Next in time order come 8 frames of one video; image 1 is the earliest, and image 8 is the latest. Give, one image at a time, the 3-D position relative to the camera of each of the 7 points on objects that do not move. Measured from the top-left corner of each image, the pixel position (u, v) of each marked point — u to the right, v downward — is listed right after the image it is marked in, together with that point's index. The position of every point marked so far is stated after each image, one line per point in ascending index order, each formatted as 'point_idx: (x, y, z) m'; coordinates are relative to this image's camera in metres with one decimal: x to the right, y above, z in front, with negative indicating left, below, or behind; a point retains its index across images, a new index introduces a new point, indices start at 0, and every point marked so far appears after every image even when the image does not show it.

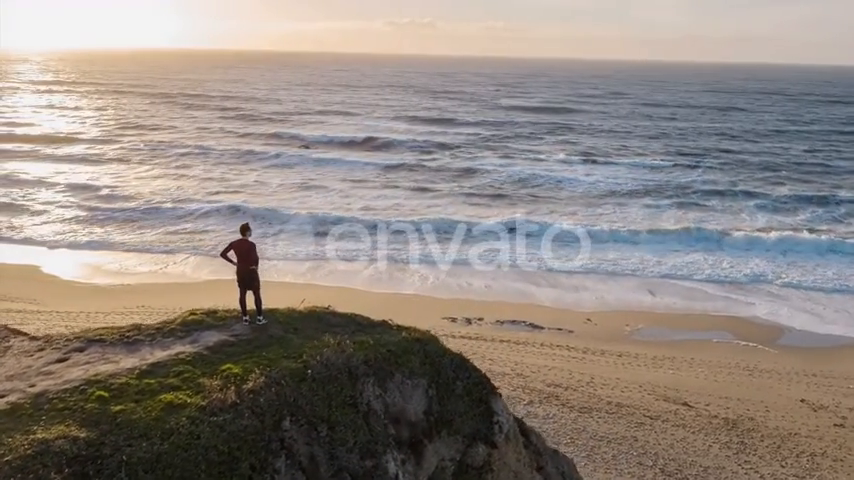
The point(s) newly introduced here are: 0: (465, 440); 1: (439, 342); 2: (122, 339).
0: (+0.4, -1.7, +6.3) m
1: (+0.1, -1.0, +7.0) m
2: (-2.5, -0.8, +5.9) m
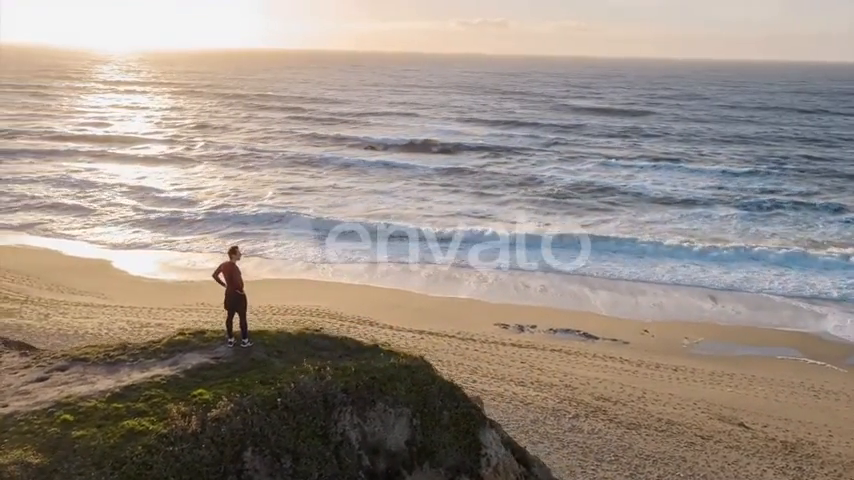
0: (+0.2, -1.9, +6.2) m
1: (0.0, -1.2, +6.8) m
2: (-2.6, -1.0, +6.0) m
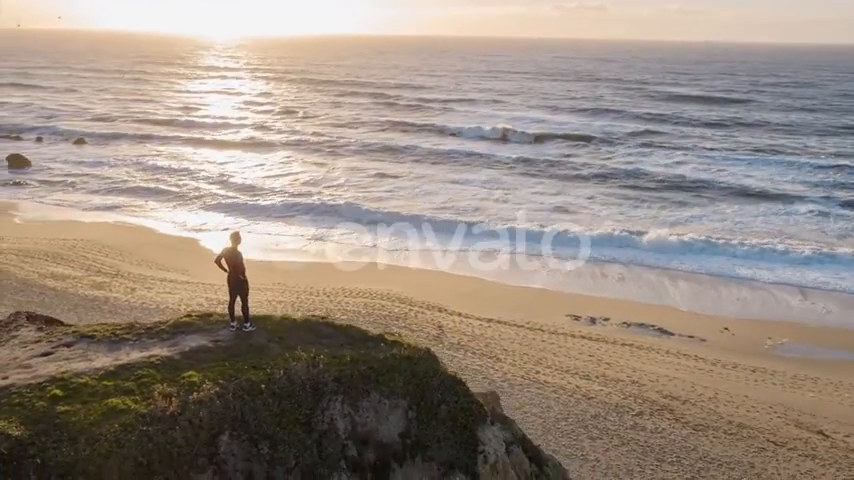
0: (+0.1, -1.9, +6.1) m
1: (+0.1, -1.1, +6.7) m
2: (-2.7, -0.8, +6.2) m
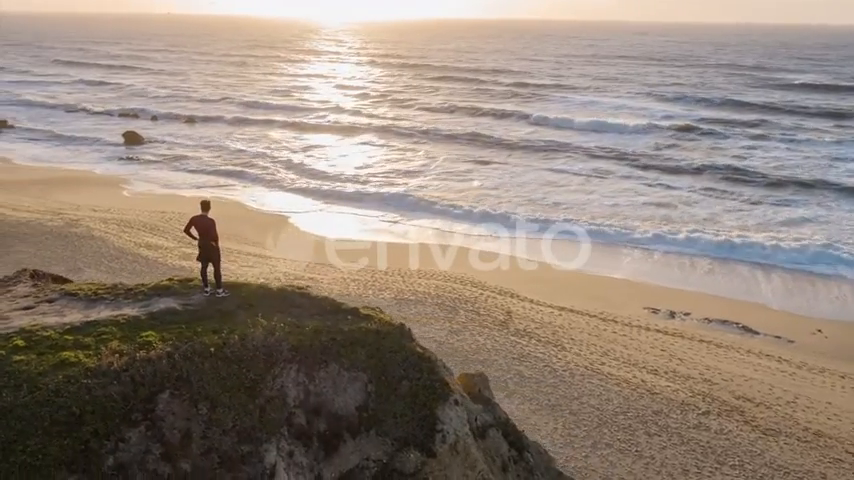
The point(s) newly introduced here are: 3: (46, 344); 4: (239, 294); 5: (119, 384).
0: (-0.3, -1.7, +6.0) m
1: (-0.2, -0.9, +6.7) m
2: (-3.0, -0.5, +6.5) m
3: (-2.9, -0.8, +5.5) m
4: (-1.7, -0.5, +6.7) m
5: (-2.2, -1.0, +5.2) m
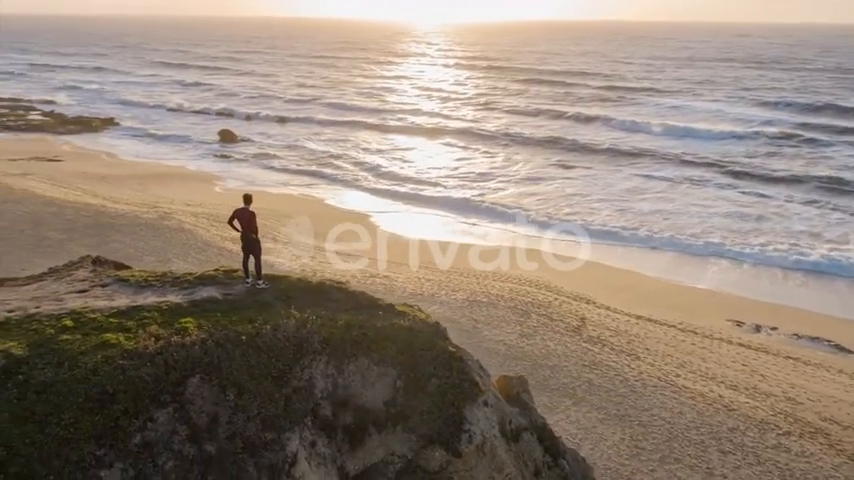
0: (-0.1, -1.6, +6.0) m
1: (+0.1, -0.9, +6.7) m
2: (-2.7, -0.4, +6.8) m
3: (-2.7, -0.7, +5.9) m
4: (-1.4, -0.4, +6.9) m
5: (-2.0, -0.9, +5.4) m
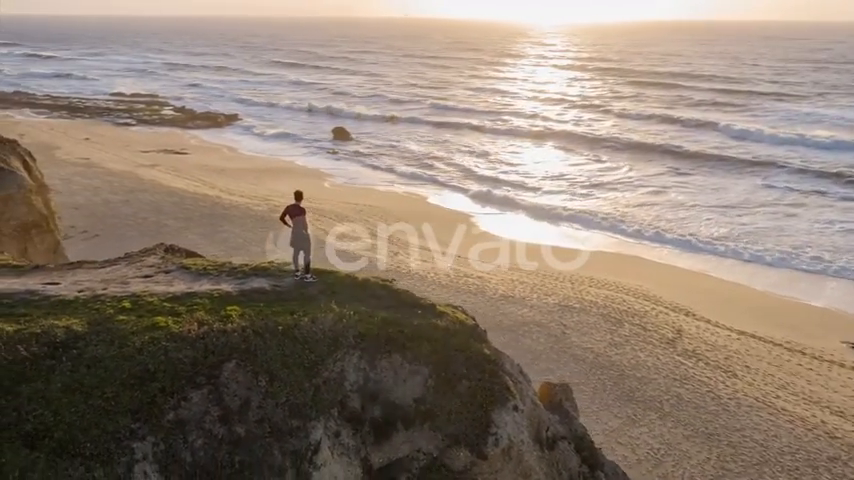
0: (+0.2, -1.7, +6.1) m
1: (+0.4, -0.9, +6.7) m
2: (-2.2, -0.3, +7.3) m
3: (-2.4, -0.6, +6.3) m
4: (-1.0, -0.4, +7.2) m
5: (-1.9, -0.9, +5.8) m
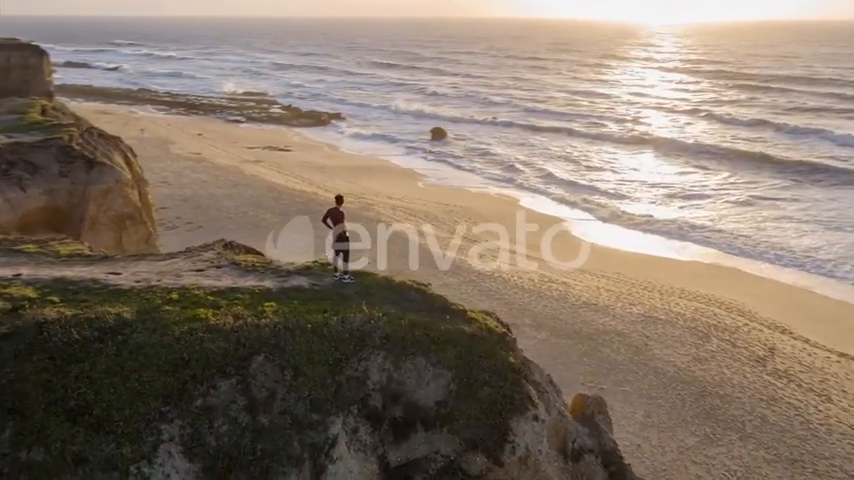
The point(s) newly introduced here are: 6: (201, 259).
0: (+0.3, -1.7, +6.2) m
1: (+0.7, -1.0, +6.8) m
2: (-1.9, -0.3, +7.7) m
3: (-2.2, -0.6, +6.8) m
4: (-0.6, -0.4, +7.4) m
5: (-1.7, -0.9, +6.2) m
6: (-2.5, -0.2, +8.0) m
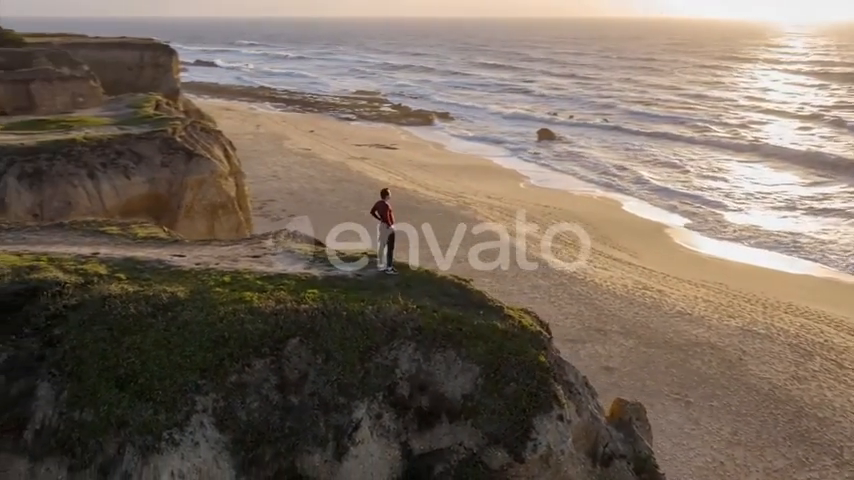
0: (+0.5, -1.7, +6.3) m
1: (+1.0, -1.0, +6.8) m
2: (-1.4, -0.2, +8.1) m
3: (-1.8, -0.4, +7.2) m
4: (-0.2, -0.4, +7.6) m
5: (-1.5, -0.8, +6.6) m
6: (-1.9, -0.1, +8.5) m
